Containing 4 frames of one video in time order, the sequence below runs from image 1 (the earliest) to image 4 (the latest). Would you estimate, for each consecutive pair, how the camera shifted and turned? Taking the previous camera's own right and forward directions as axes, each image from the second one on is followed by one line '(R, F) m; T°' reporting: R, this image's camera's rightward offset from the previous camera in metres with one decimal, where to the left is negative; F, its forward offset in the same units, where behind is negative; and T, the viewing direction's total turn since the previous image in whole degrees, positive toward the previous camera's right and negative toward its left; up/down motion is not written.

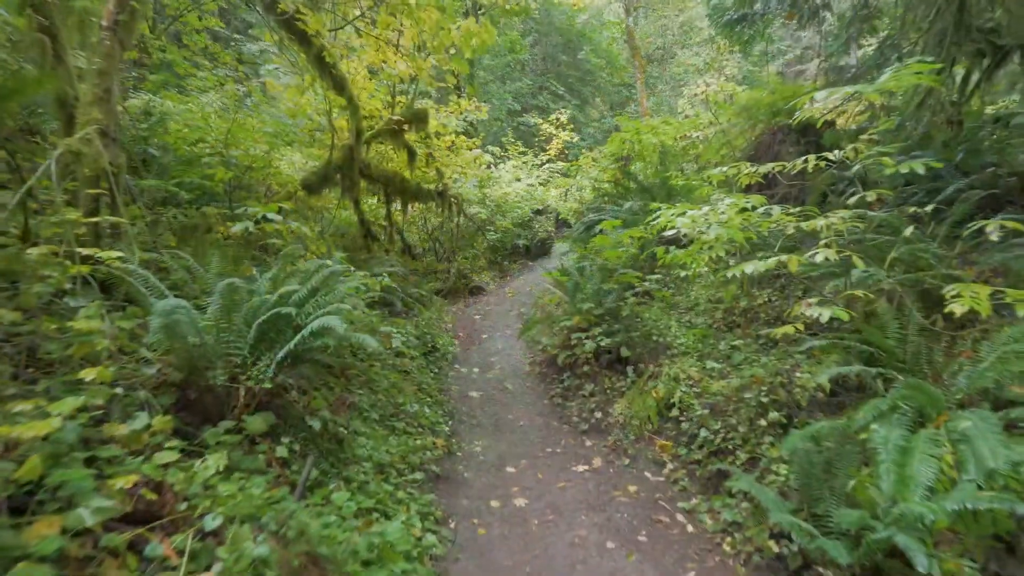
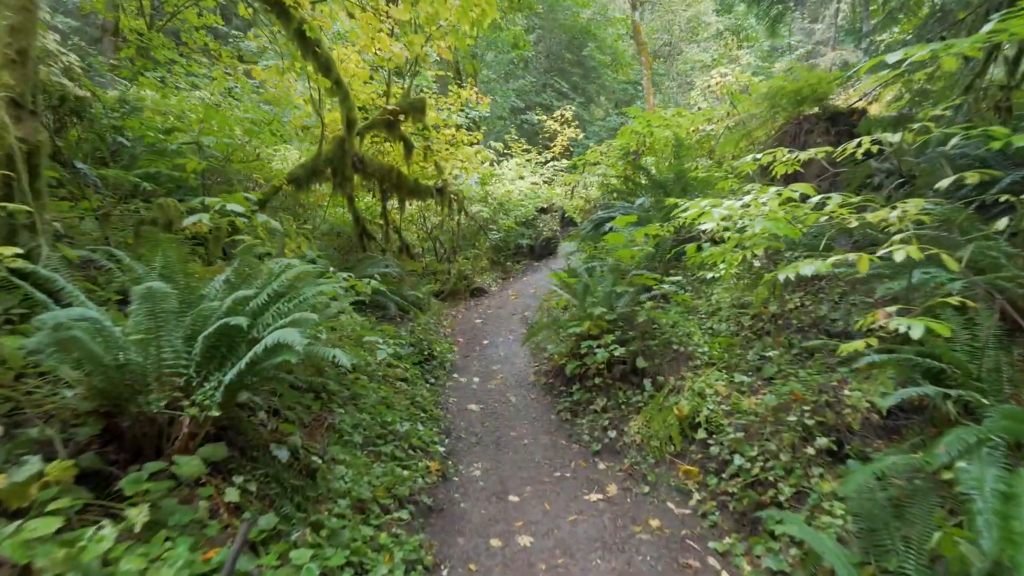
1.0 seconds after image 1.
(0.0, +0.6) m; 0°
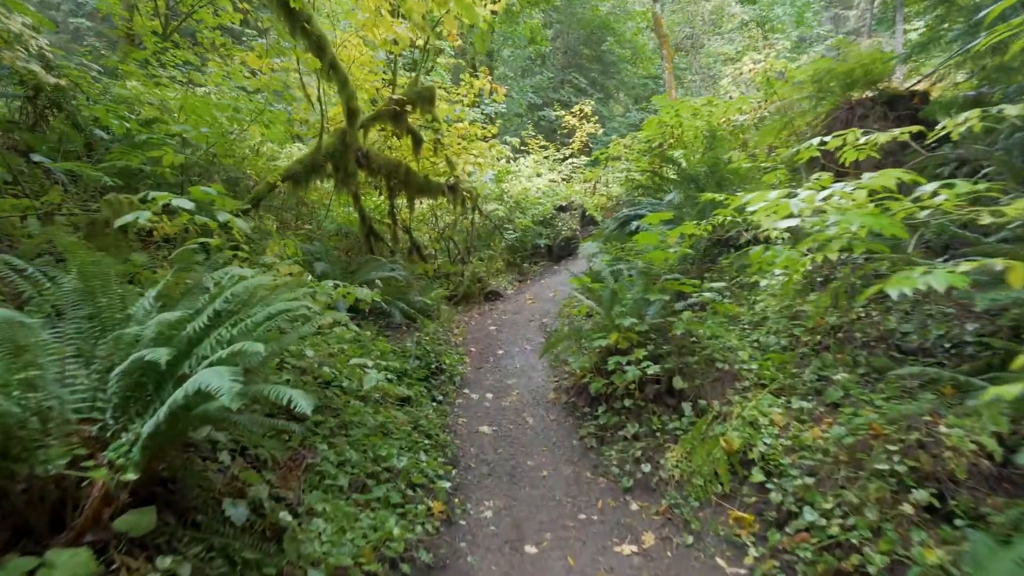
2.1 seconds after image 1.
(0.0, +0.7) m; -2°
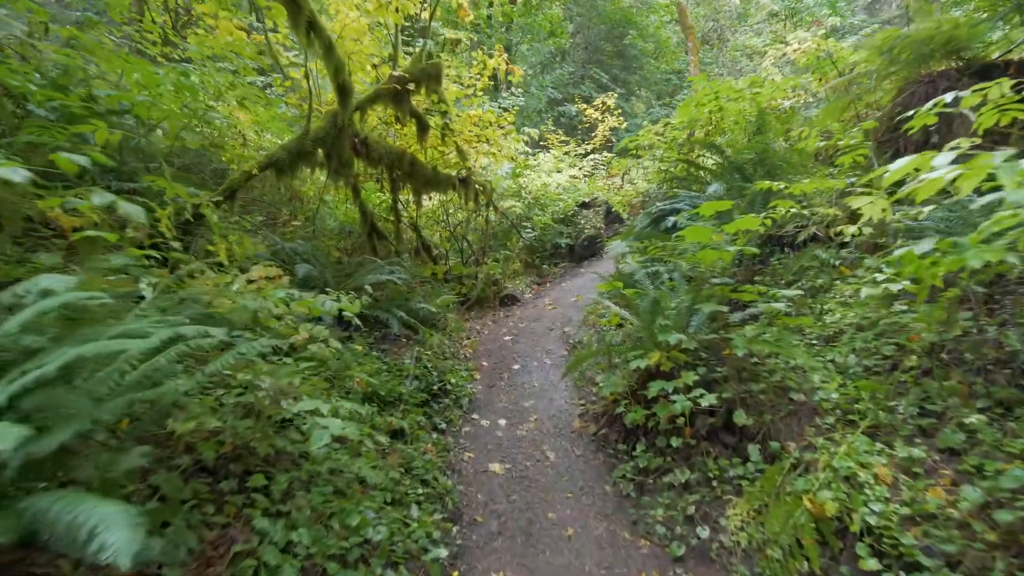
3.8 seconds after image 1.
(0.0, +0.9) m; -2°
